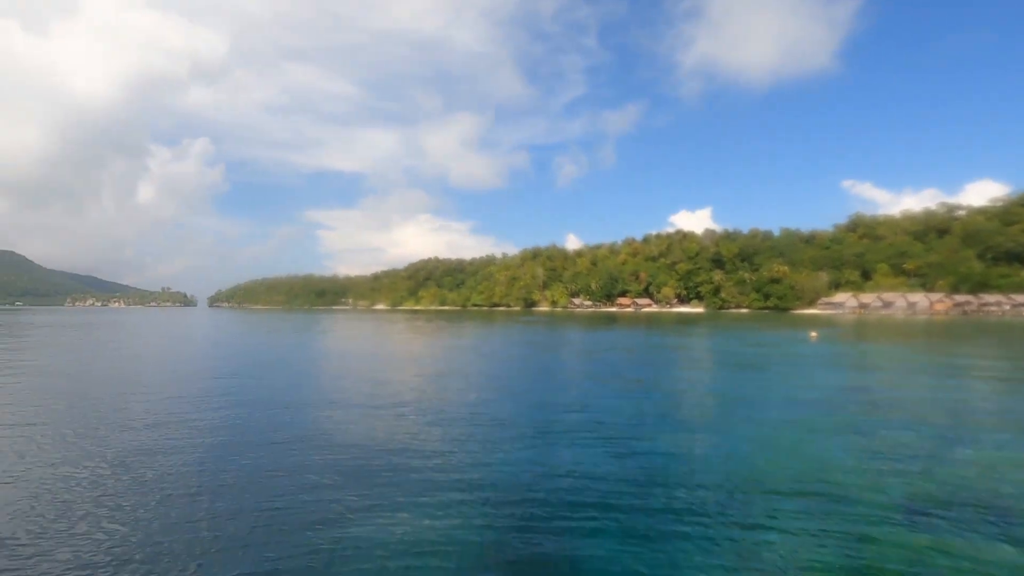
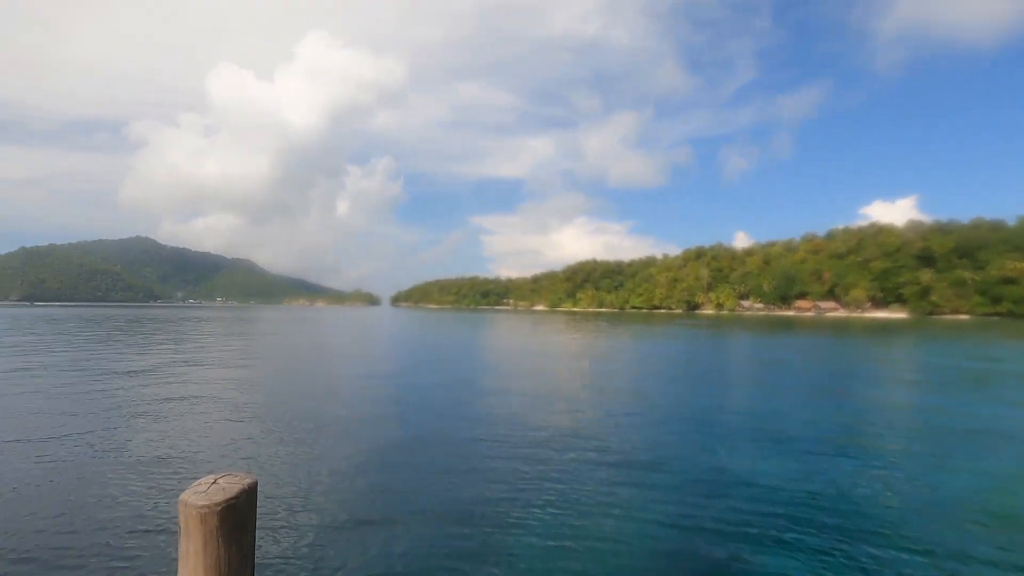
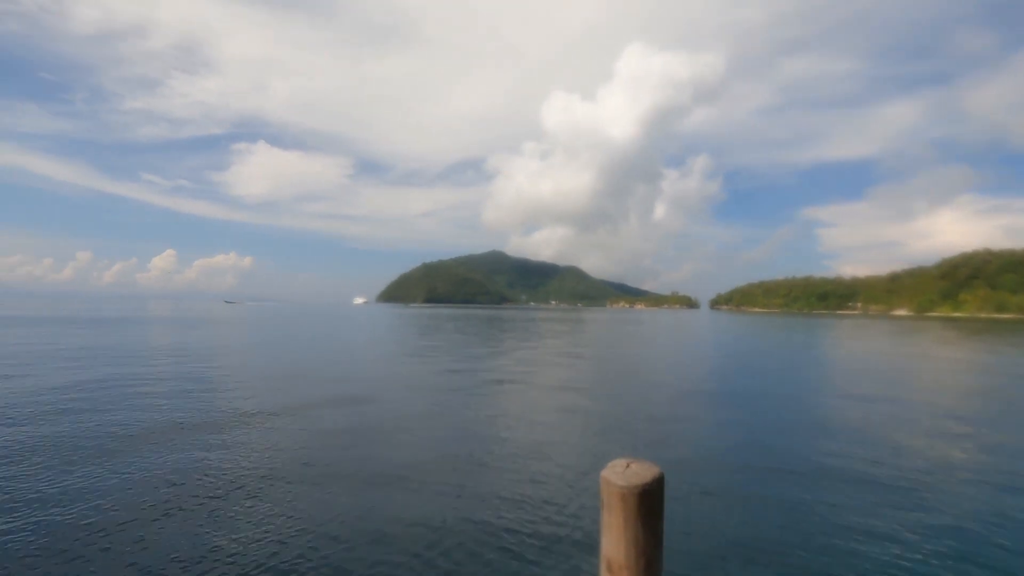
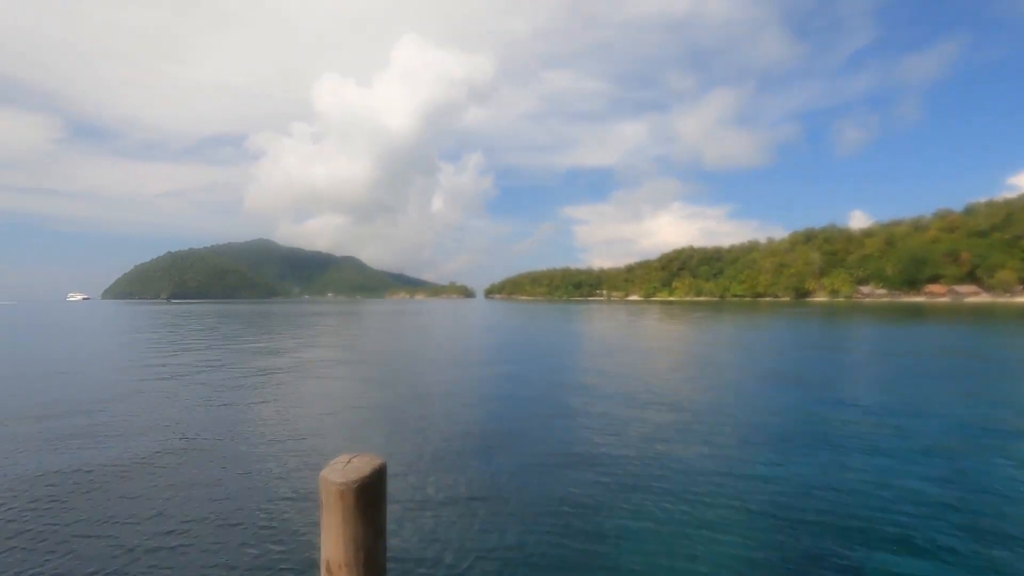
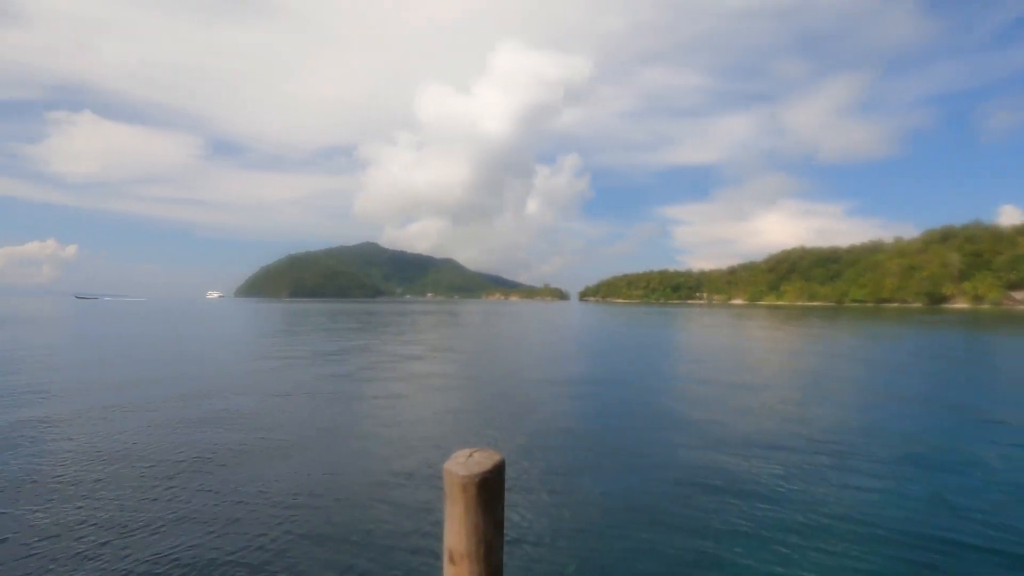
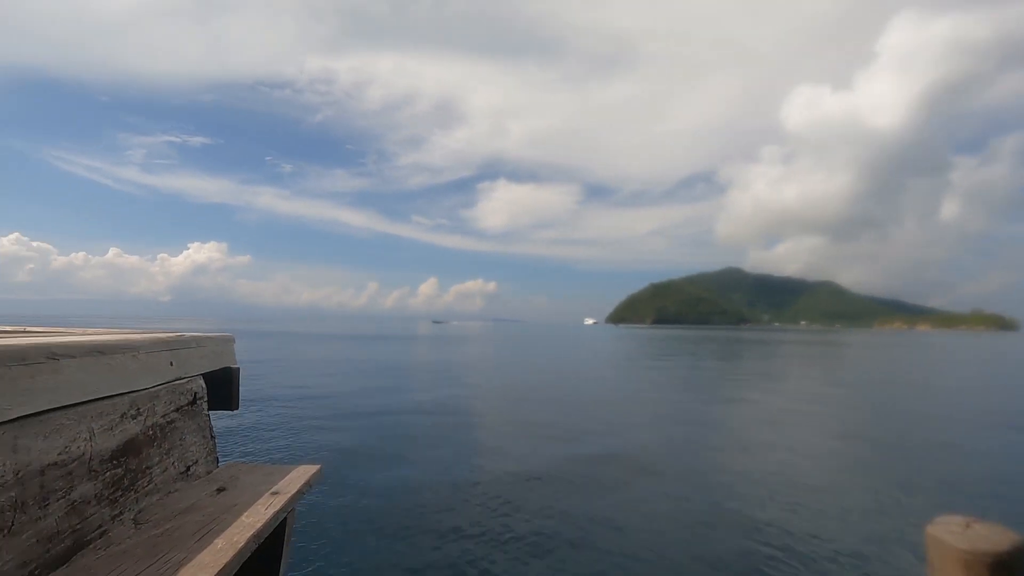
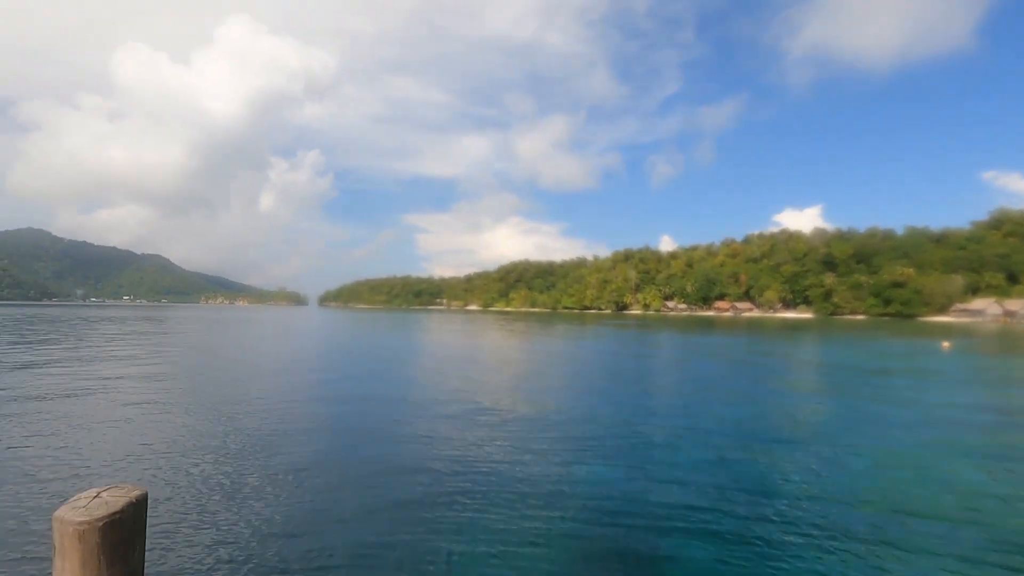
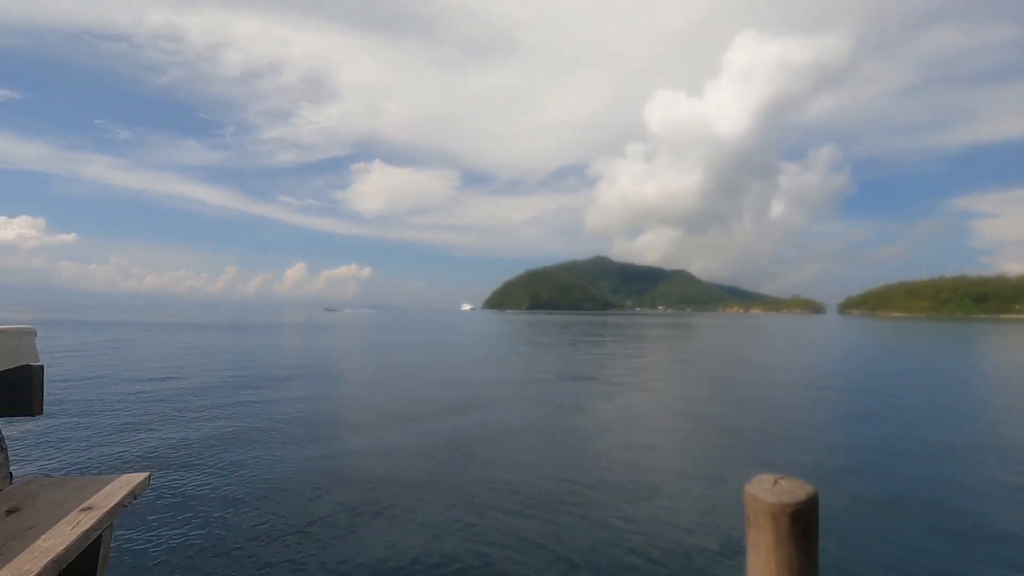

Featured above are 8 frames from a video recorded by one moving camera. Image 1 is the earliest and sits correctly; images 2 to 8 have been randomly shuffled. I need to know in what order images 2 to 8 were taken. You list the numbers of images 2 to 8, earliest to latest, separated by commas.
7, 2, 4, 5, 3, 8, 6
